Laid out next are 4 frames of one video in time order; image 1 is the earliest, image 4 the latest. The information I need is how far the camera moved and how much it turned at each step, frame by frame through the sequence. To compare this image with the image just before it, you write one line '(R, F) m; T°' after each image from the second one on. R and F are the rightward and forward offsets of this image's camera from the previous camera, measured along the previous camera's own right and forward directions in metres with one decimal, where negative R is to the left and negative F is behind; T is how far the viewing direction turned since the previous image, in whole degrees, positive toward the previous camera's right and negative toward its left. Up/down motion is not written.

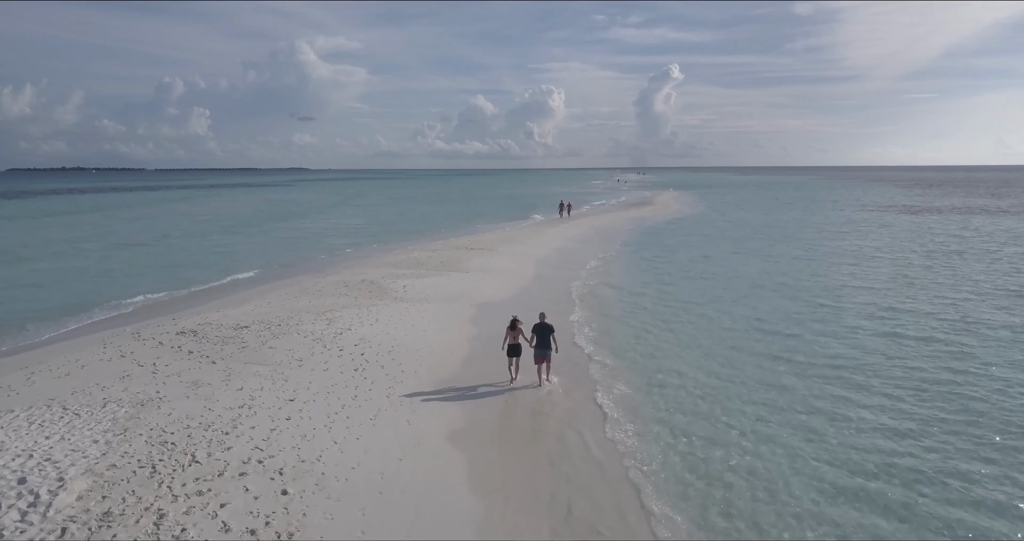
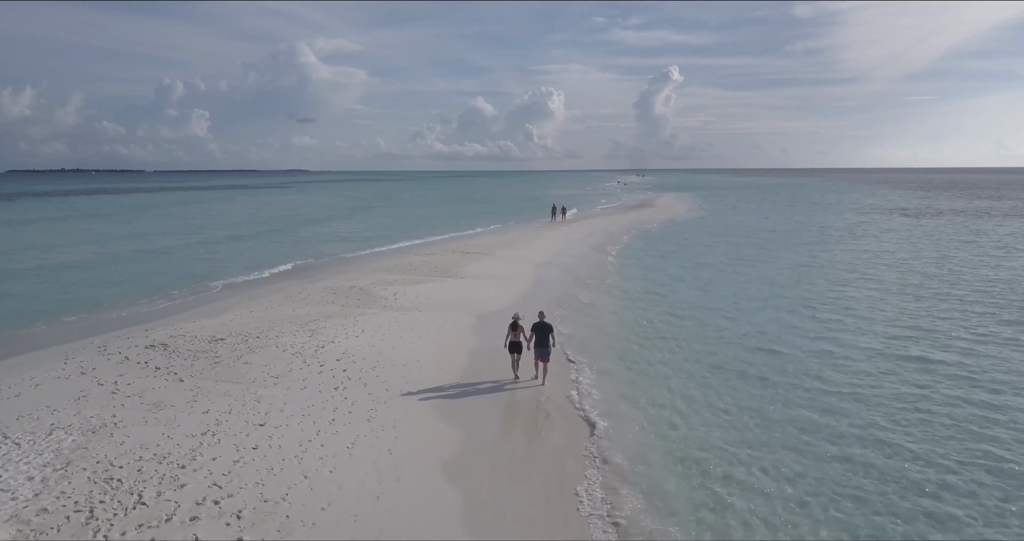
(+0.1, +1.0) m; 0°
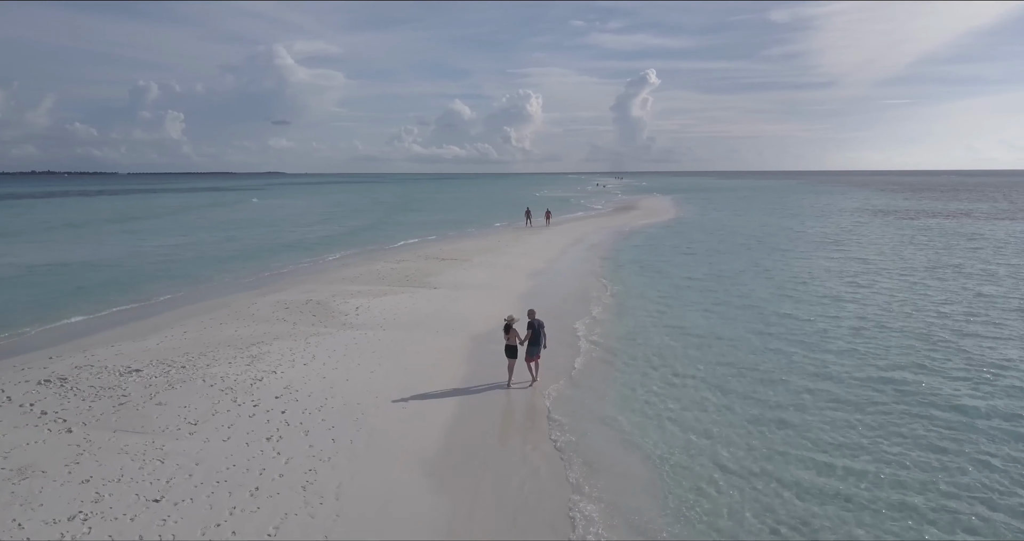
(0.0, +2.3) m; +2°
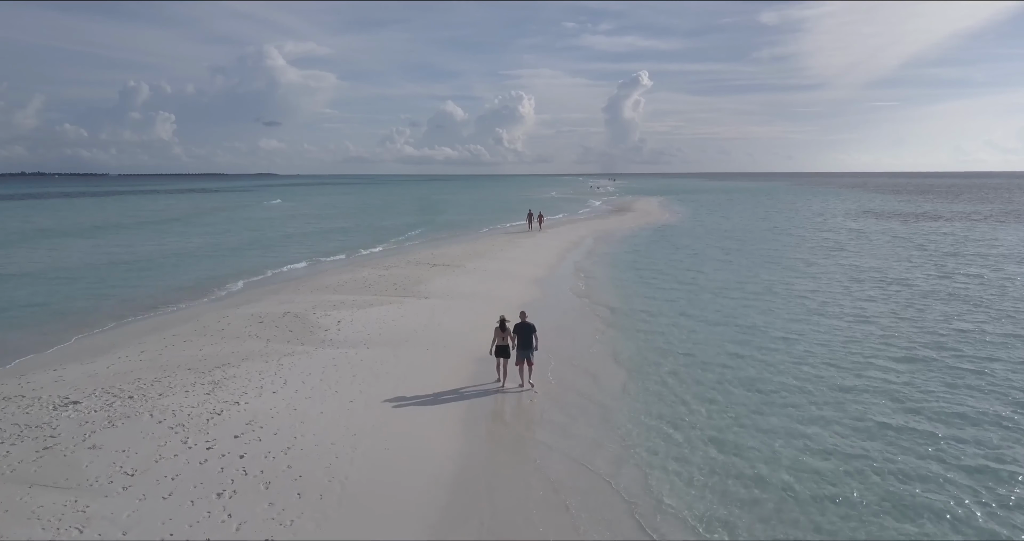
(-0.2, +1.6) m; +1°
